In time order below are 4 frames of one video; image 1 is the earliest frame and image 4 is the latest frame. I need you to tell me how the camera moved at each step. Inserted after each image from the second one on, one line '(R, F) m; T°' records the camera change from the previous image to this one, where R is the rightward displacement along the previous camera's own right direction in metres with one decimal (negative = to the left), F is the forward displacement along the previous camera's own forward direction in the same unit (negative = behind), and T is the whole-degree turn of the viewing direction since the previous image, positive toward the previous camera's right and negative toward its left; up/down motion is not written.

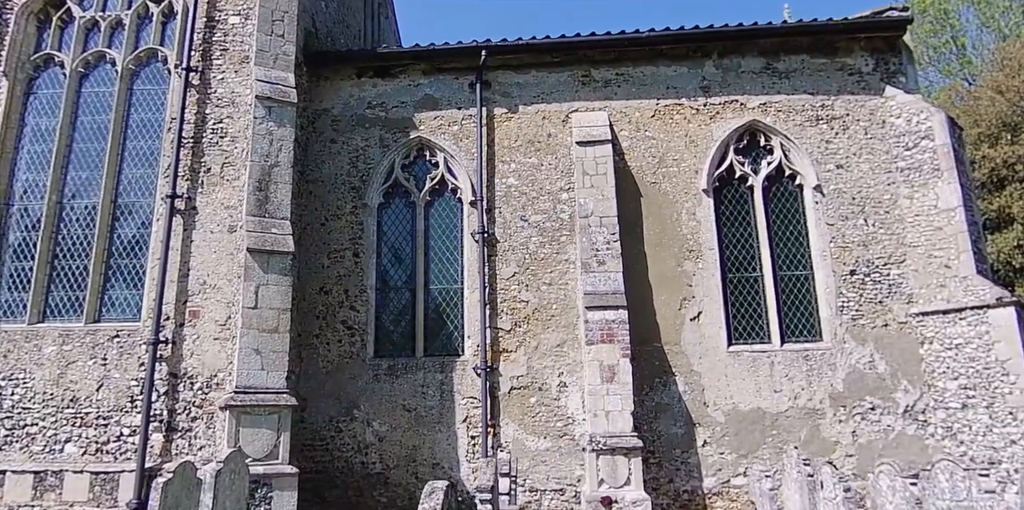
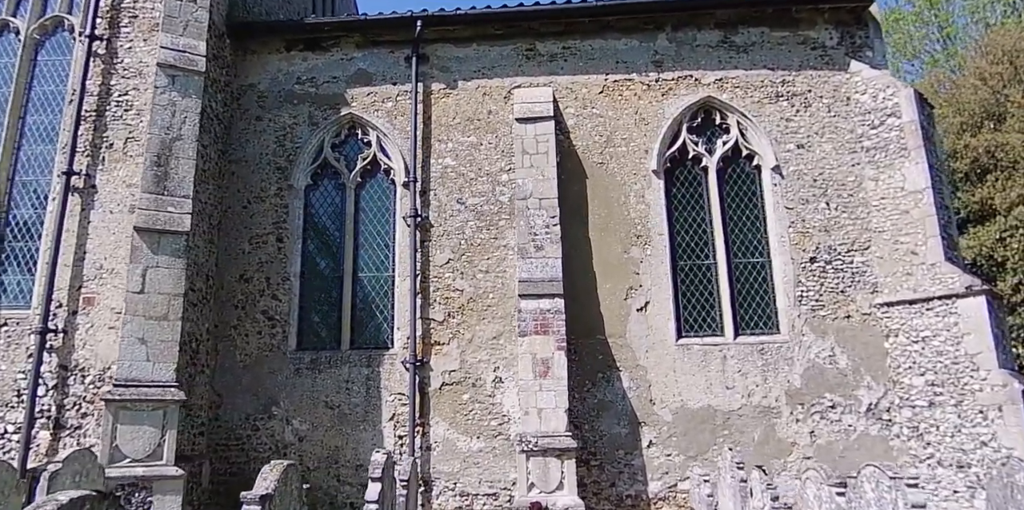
(+0.9, +0.7) m; 0°
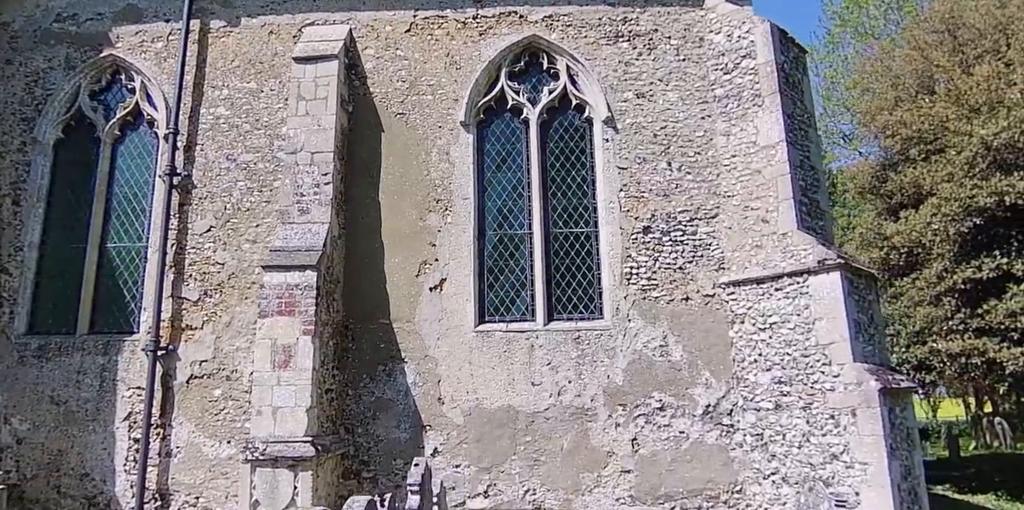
(+2.7, +1.6) m; 0°
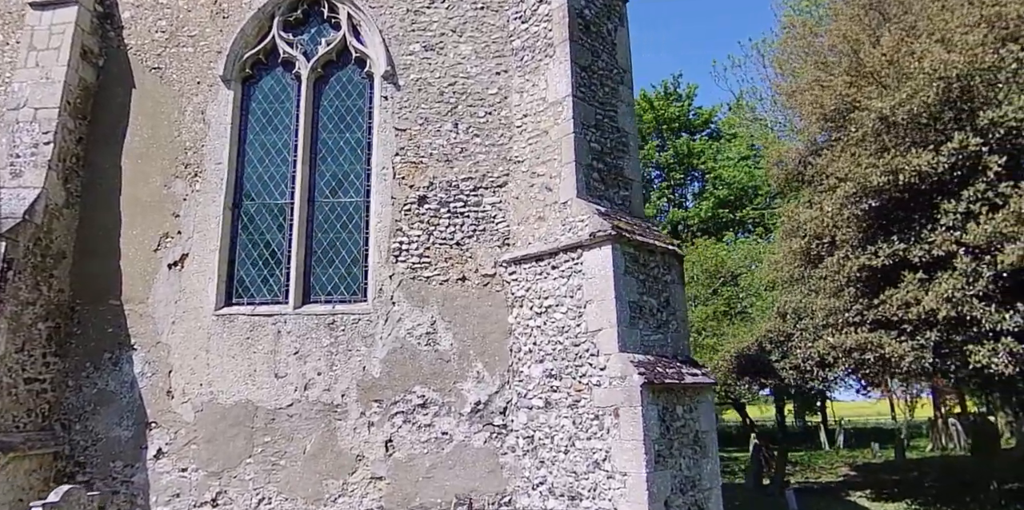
(+2.6, +1.0) m; -1°
